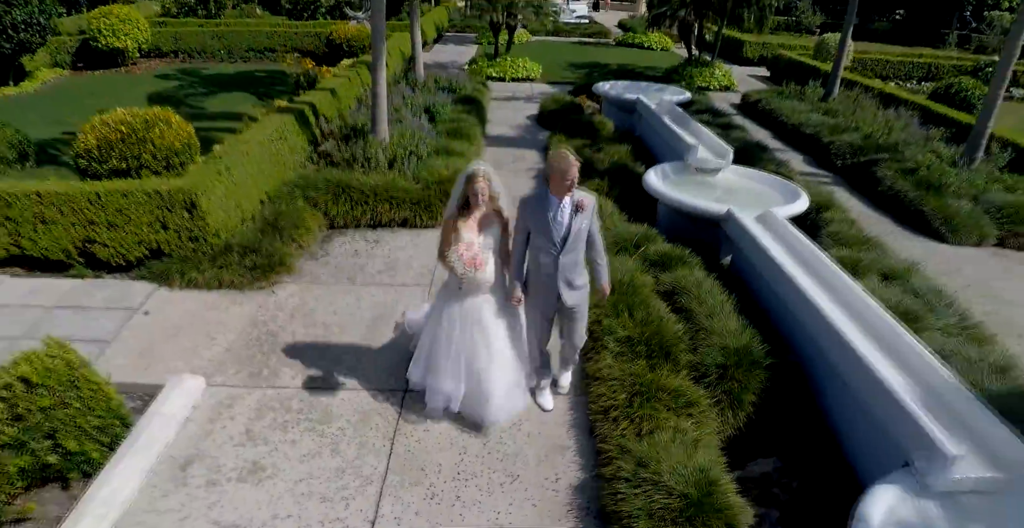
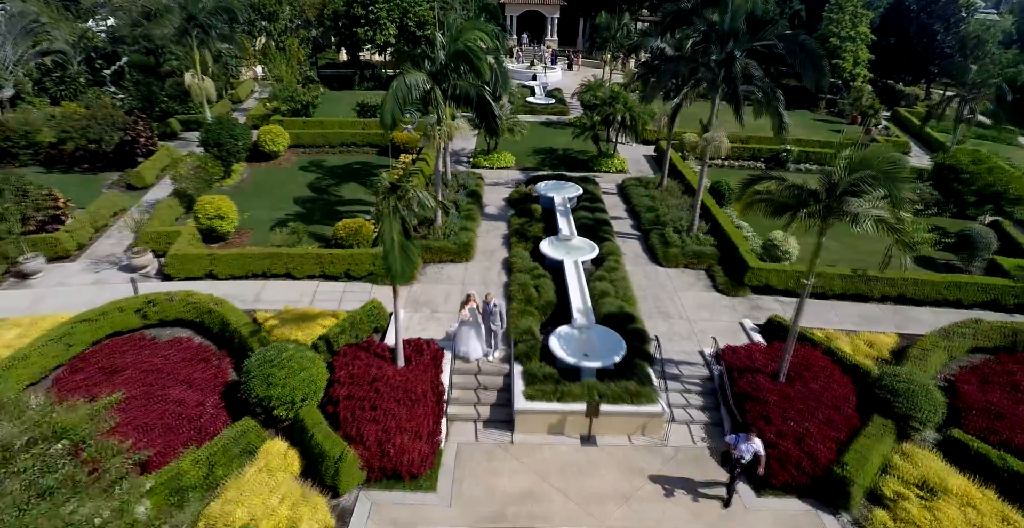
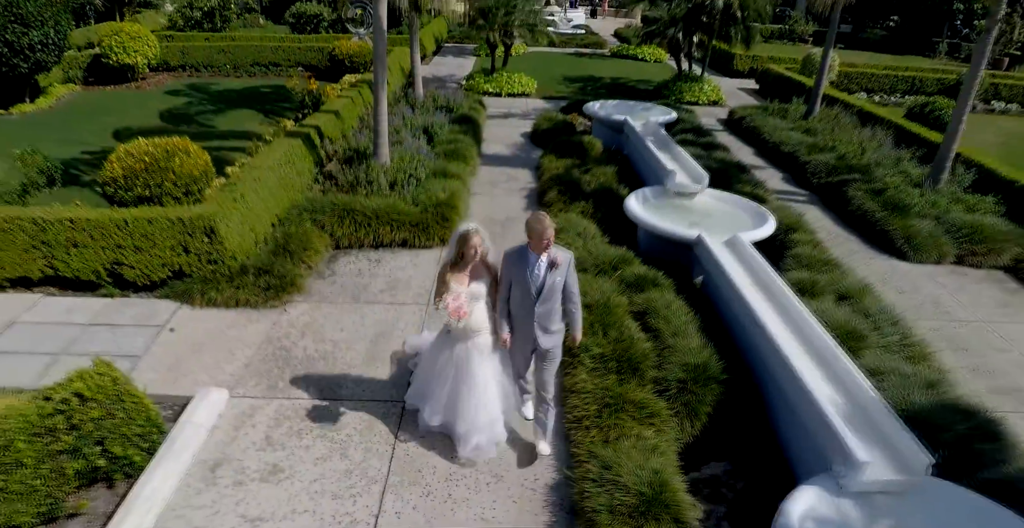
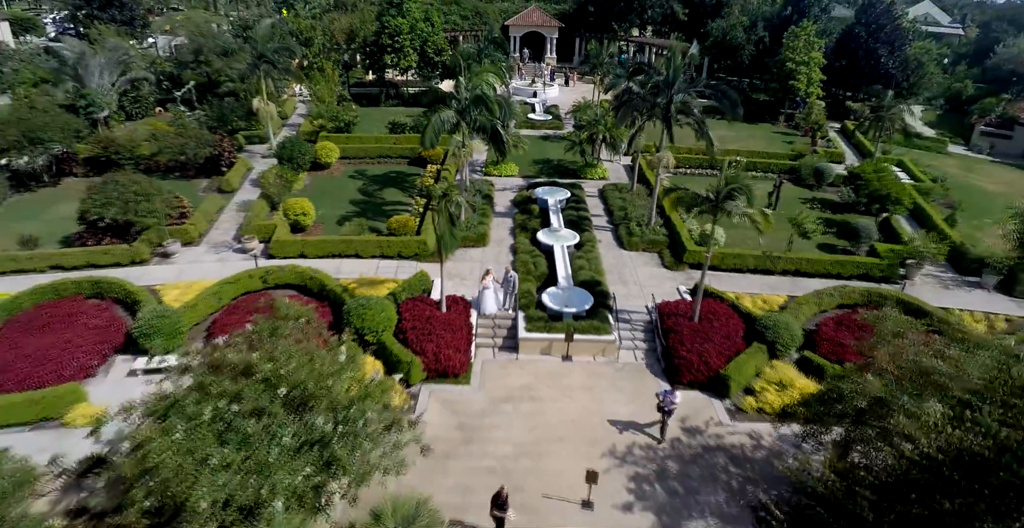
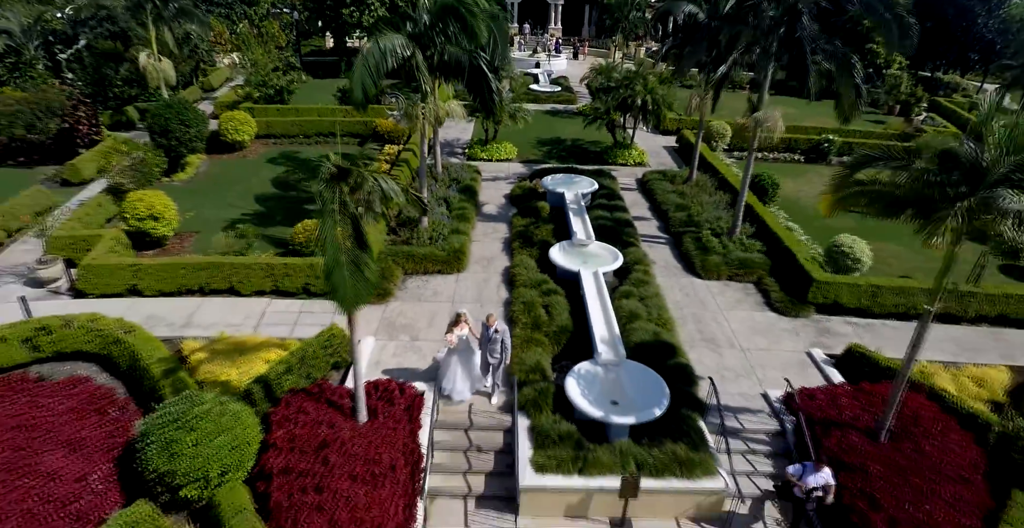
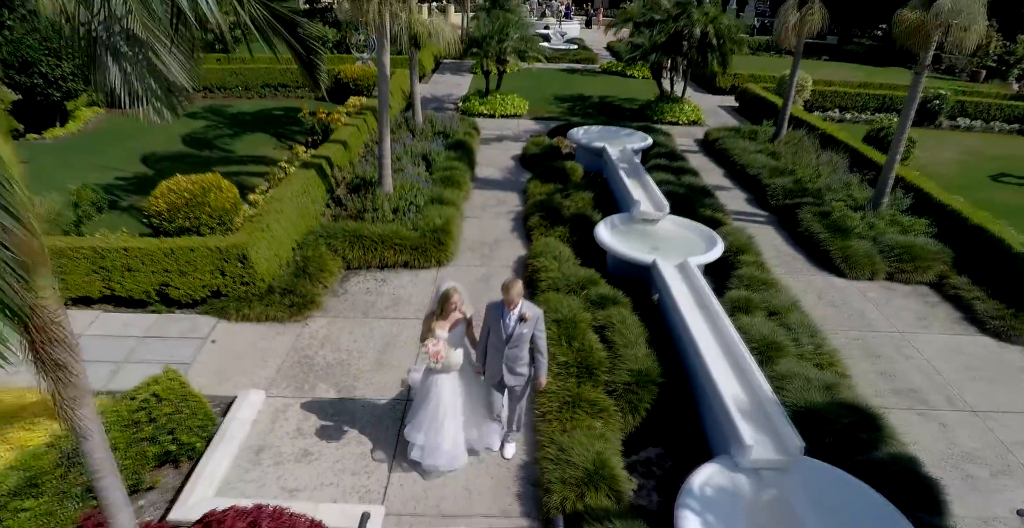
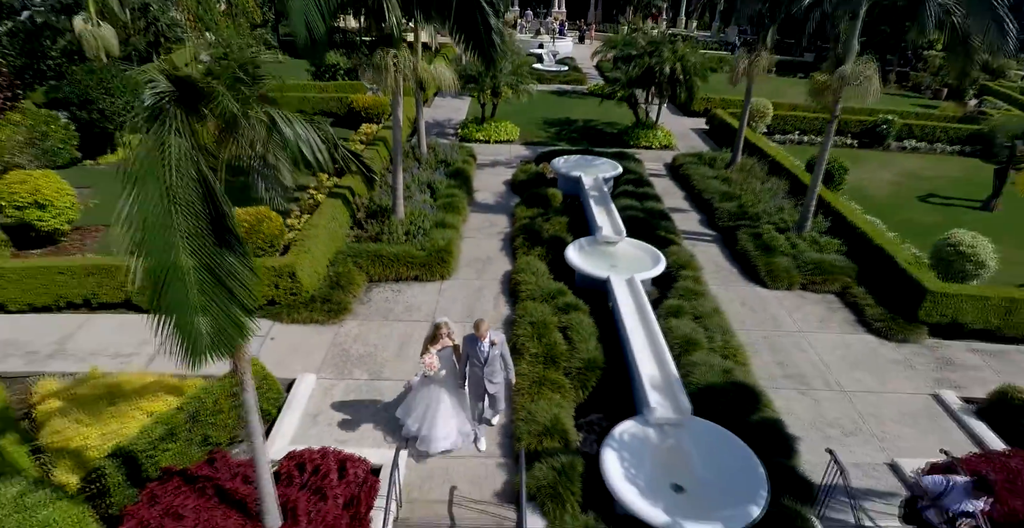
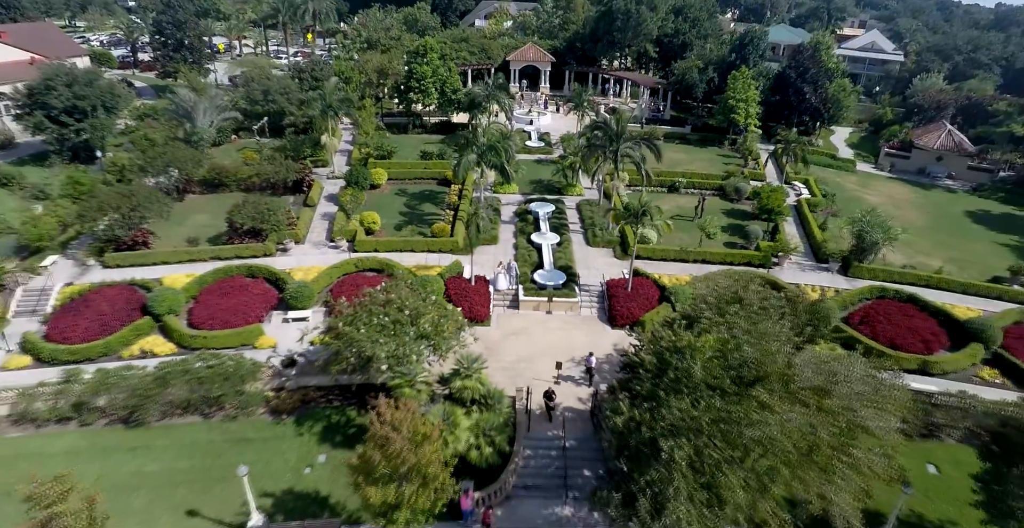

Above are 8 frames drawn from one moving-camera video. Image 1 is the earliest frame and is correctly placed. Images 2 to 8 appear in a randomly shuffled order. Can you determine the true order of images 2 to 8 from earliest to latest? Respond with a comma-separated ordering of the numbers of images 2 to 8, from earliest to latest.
3, 6, 7, 5, 2, 4, 8
